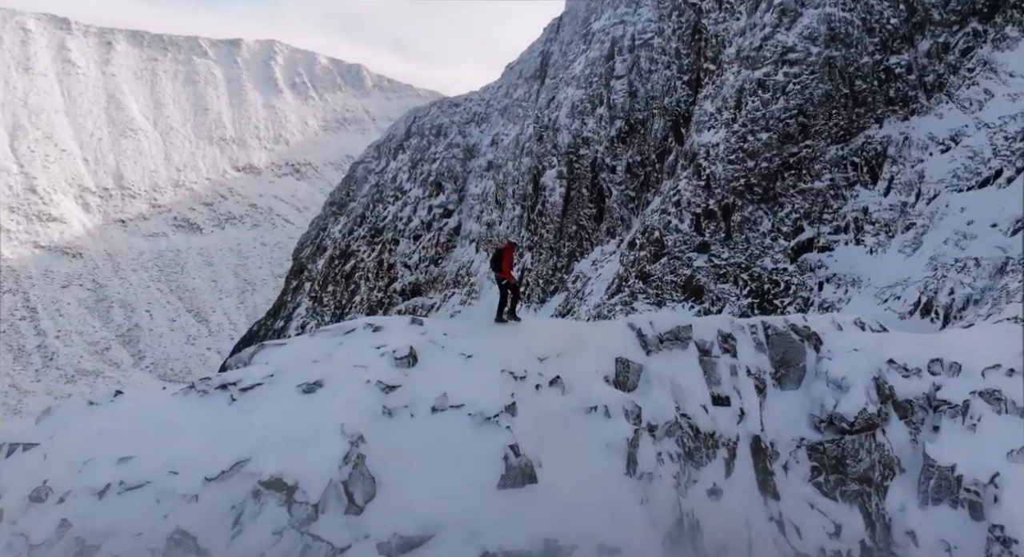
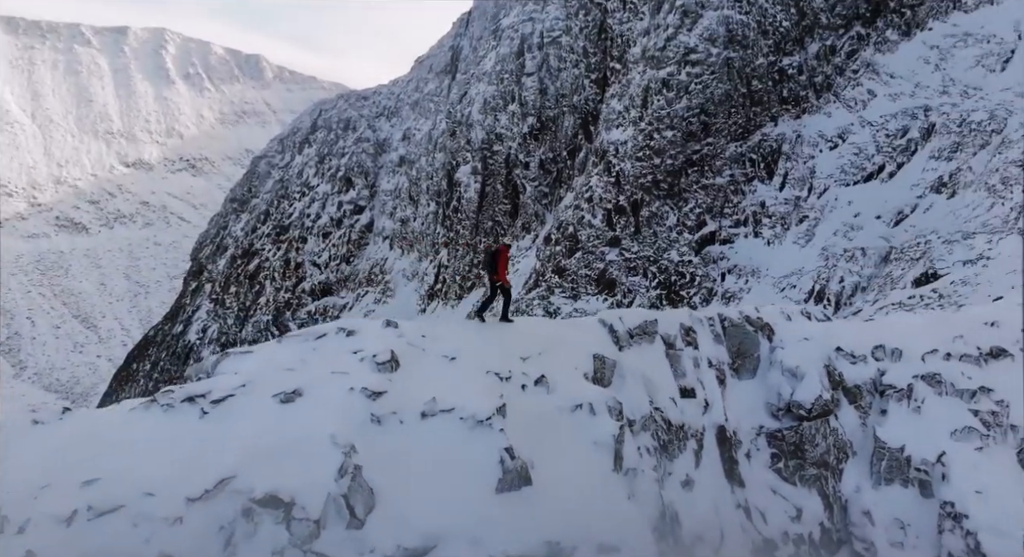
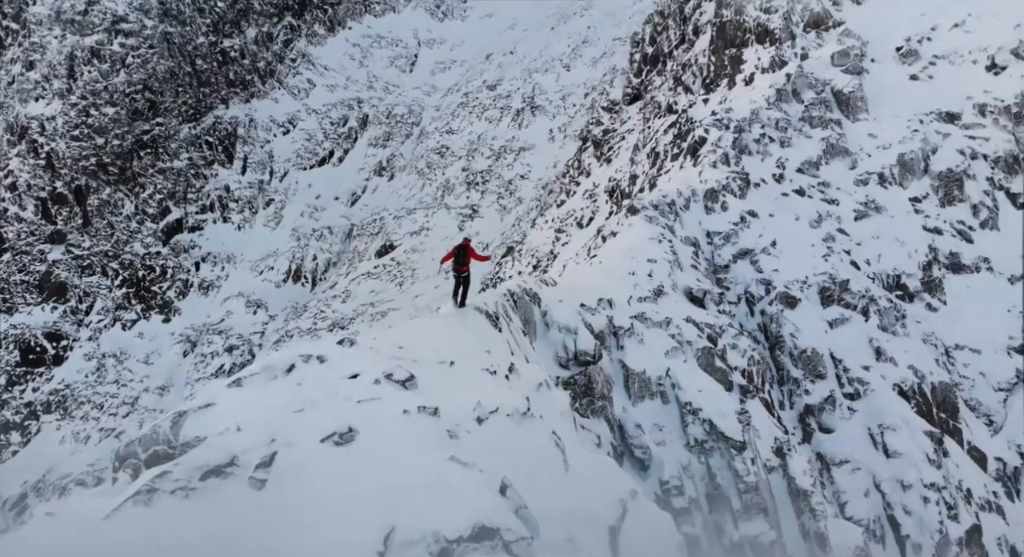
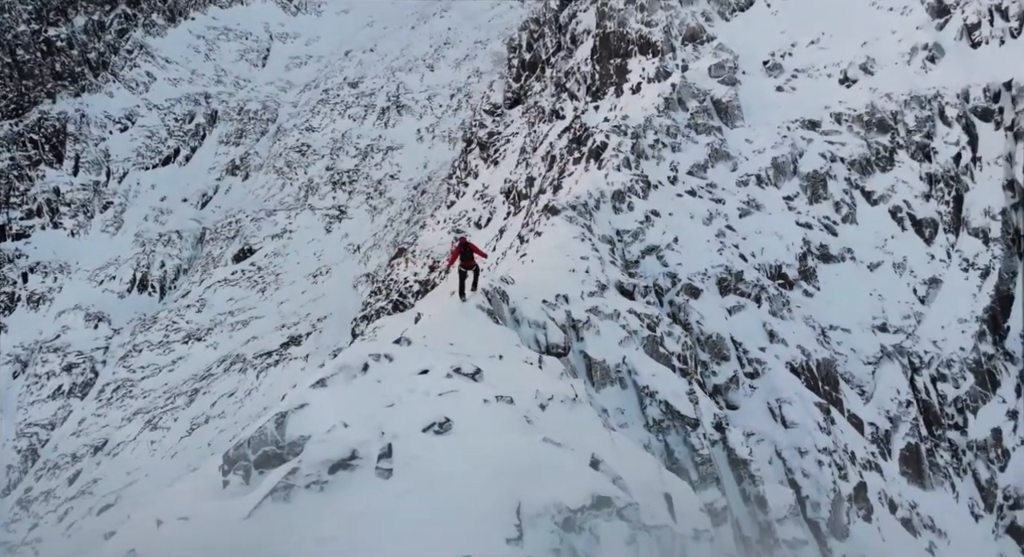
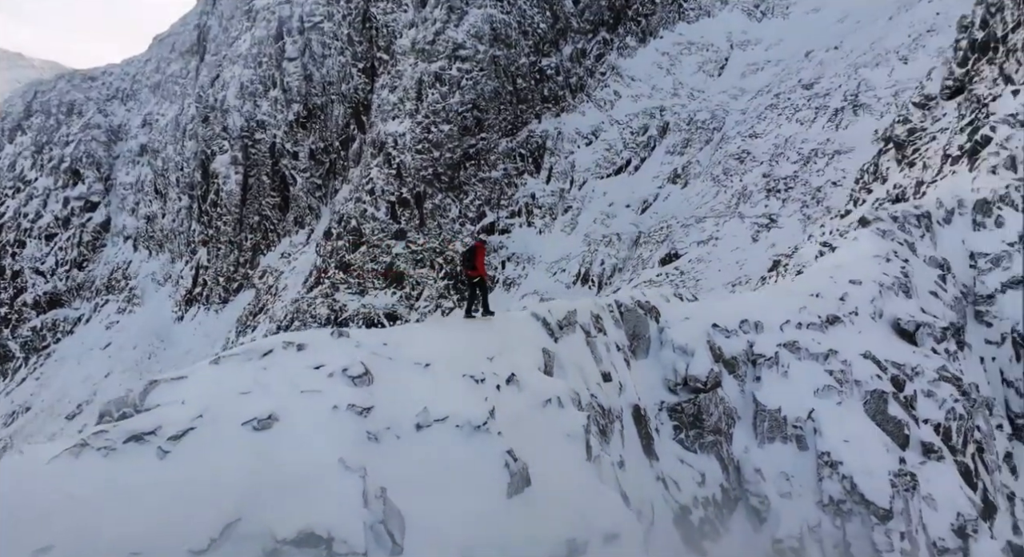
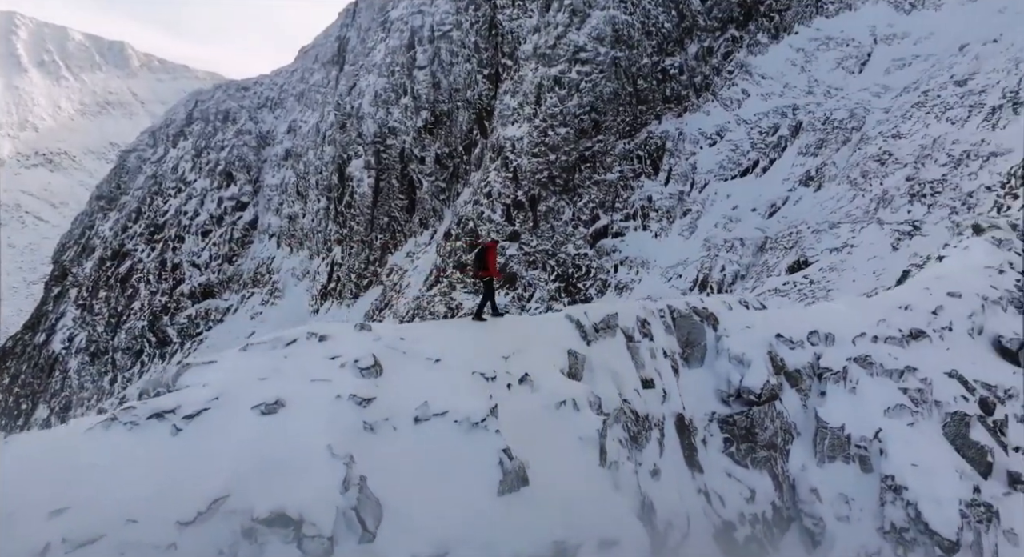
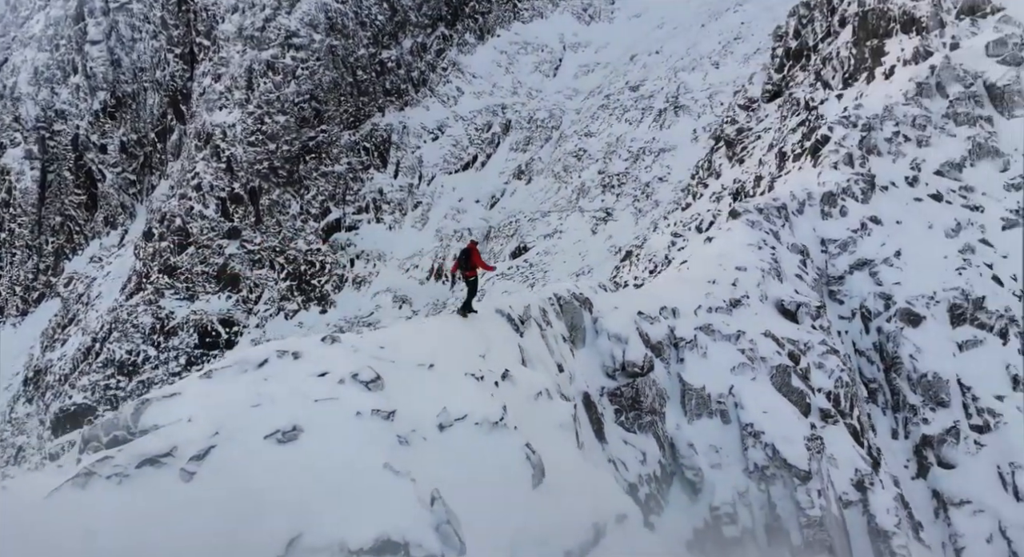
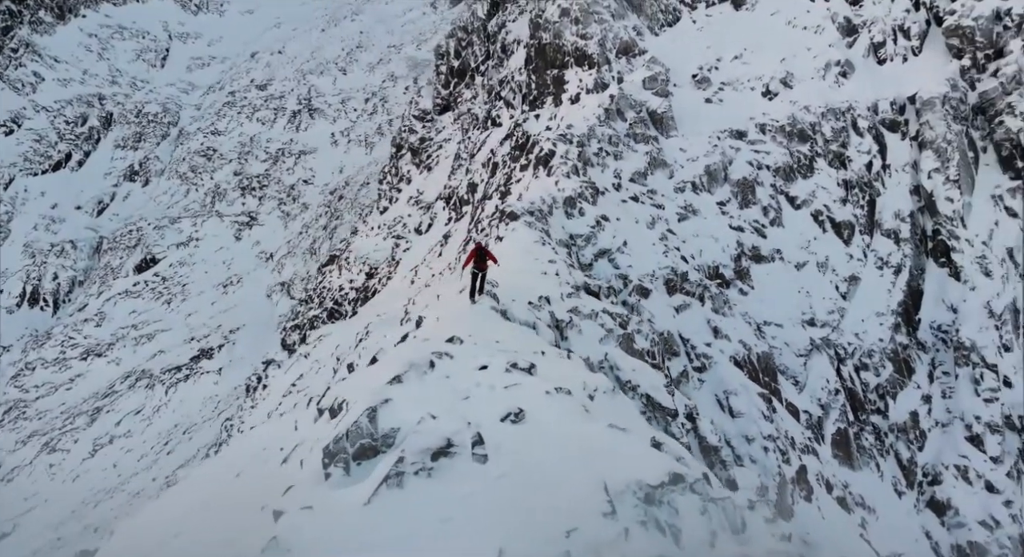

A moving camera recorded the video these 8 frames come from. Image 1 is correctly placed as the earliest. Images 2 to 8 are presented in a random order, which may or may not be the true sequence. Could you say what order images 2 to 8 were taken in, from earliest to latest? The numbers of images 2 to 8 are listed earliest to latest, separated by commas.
2, 6, 5, 7, 3, 4, 8
